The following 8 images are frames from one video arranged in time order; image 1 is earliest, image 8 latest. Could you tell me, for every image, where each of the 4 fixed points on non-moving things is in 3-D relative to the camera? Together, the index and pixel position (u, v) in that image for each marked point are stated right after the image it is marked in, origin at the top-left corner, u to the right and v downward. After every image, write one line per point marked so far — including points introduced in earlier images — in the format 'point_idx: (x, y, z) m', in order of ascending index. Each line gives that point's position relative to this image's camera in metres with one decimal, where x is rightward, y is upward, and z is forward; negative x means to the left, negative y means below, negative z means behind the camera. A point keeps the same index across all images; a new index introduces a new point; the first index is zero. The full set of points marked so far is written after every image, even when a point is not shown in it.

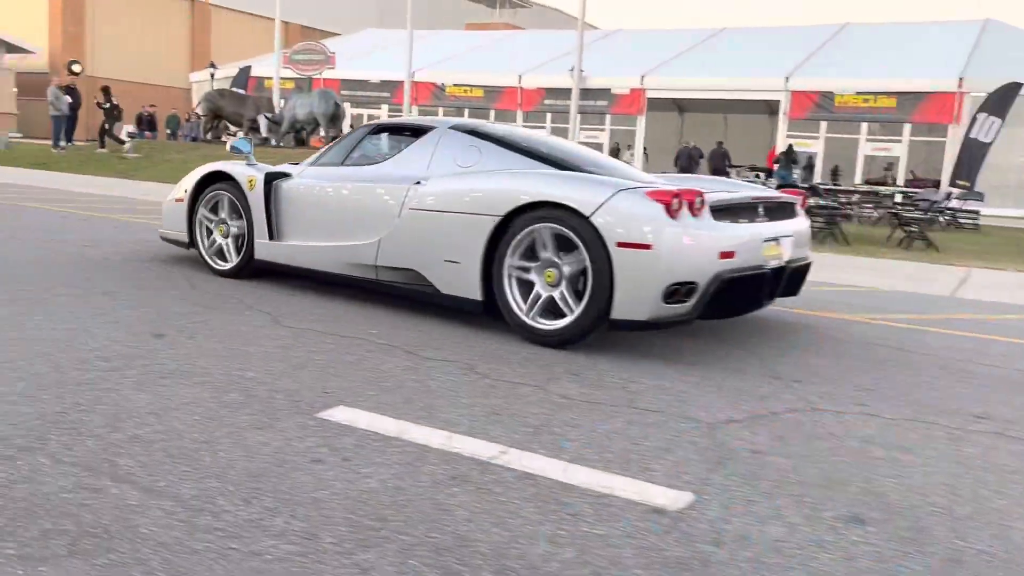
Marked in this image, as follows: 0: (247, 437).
0: (-1.0, -0.6, +3.2) m
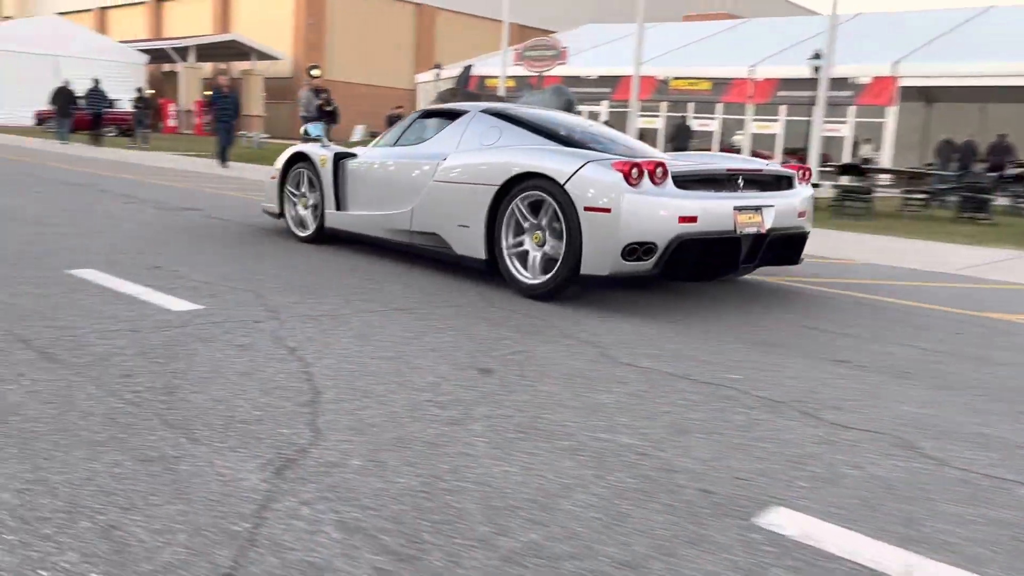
0: (+0.5, -0.7, +2.2) m
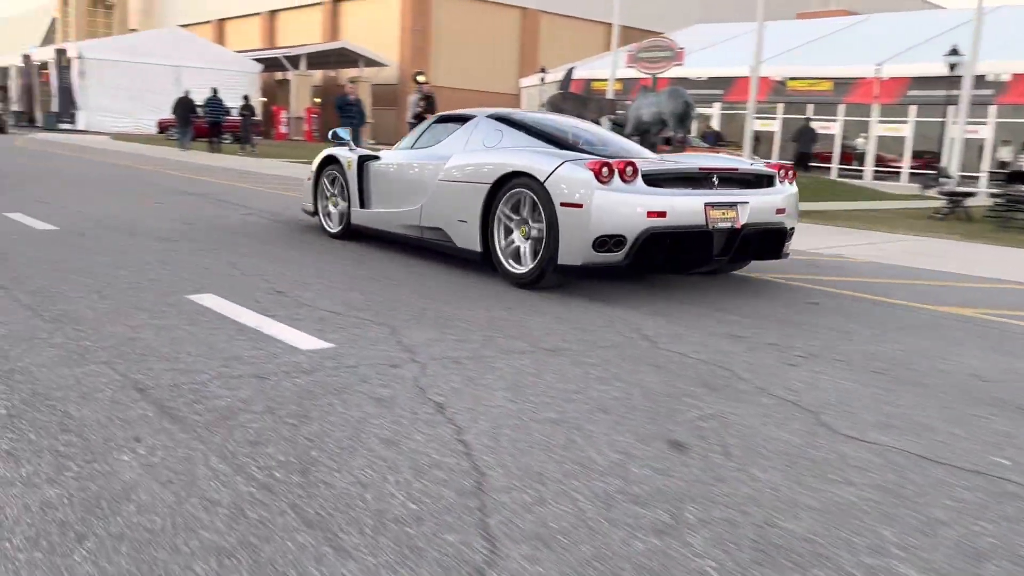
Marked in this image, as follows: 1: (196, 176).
0: (+1.0, -0.9, +1.4) m
1: (-6.2, +2.1, +16.6) m
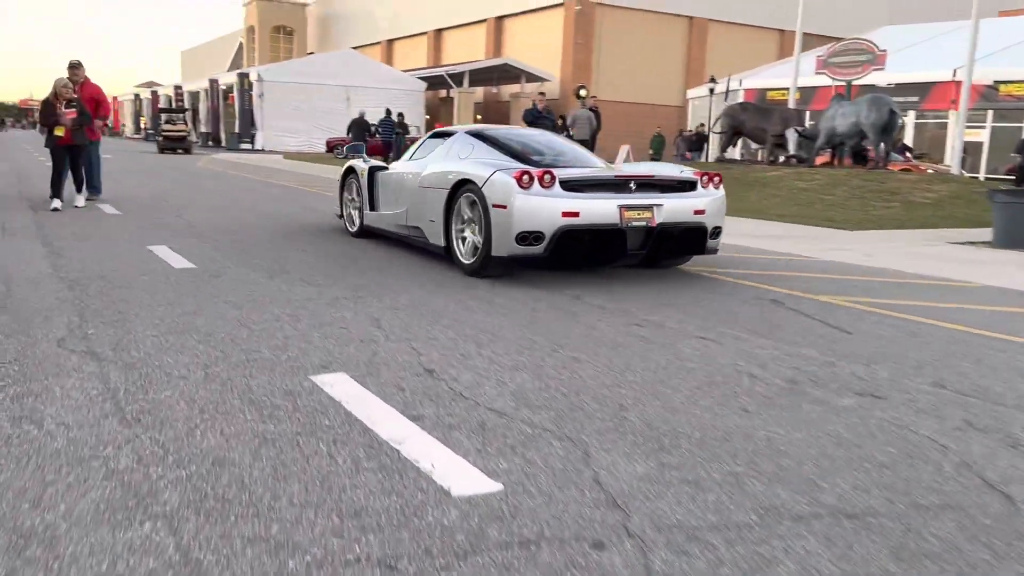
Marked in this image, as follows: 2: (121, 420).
0: (+1.3, -1.3, -0.4) m
1: (-2.9, +1.6, +15.9) m
2: (-1.6, -0.6, +3.5) m
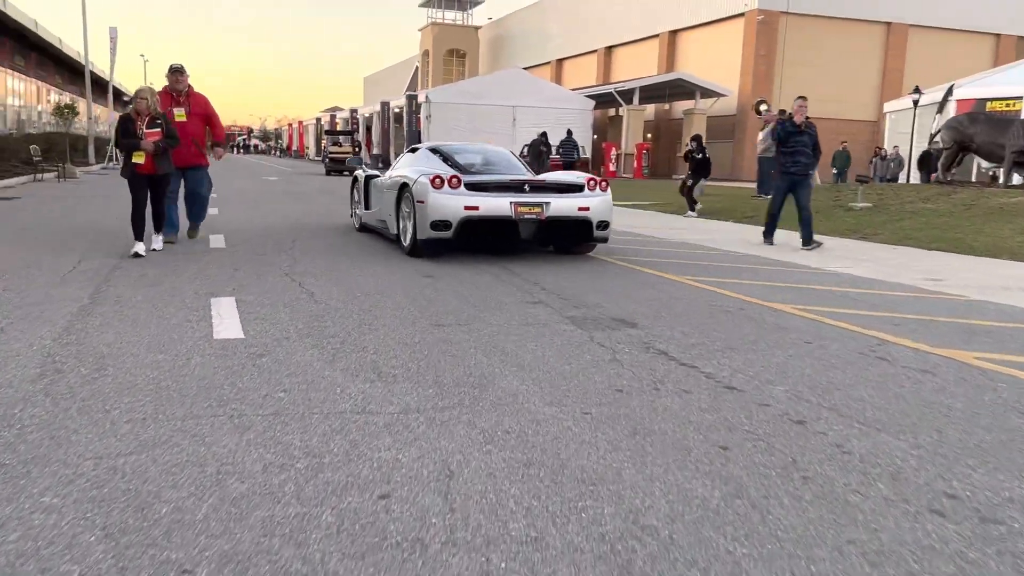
0: (+0.7, -1.7, -3.2) m
1: (-0.1, +0.9, +13.7) m
2: (-1.4, -1.0, +1.3) m
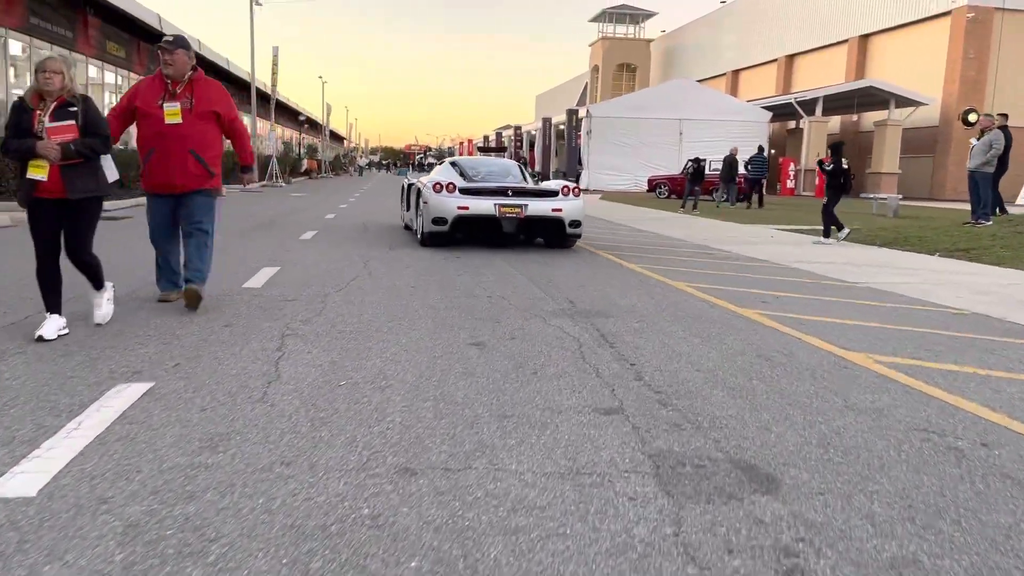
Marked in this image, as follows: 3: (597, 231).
0: (-1.1, -2.0, -5.9) m
1: (+1.6, +0.2, +10.9) m
2: (-2.2, -1.3, -1.1) m
3: (+1.8, +1.2, +17.8) m
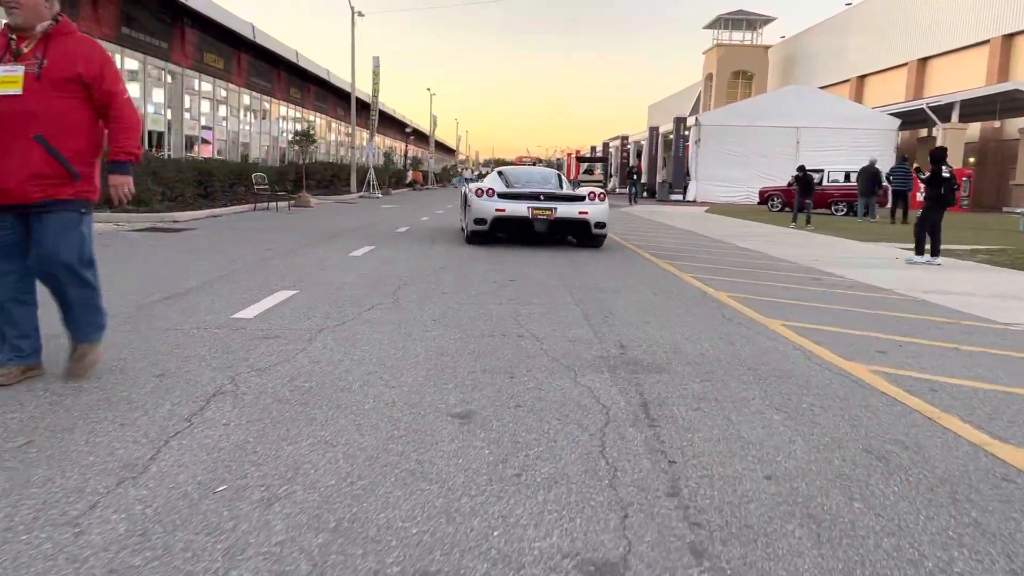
0: (-2.7, -2.1, -7.3) m
1: (+2.2, -0.1, +9.0) m
2: (-3.2, -1.5, -2.4) m
3: (+3.4, +0.7, +15.8) m
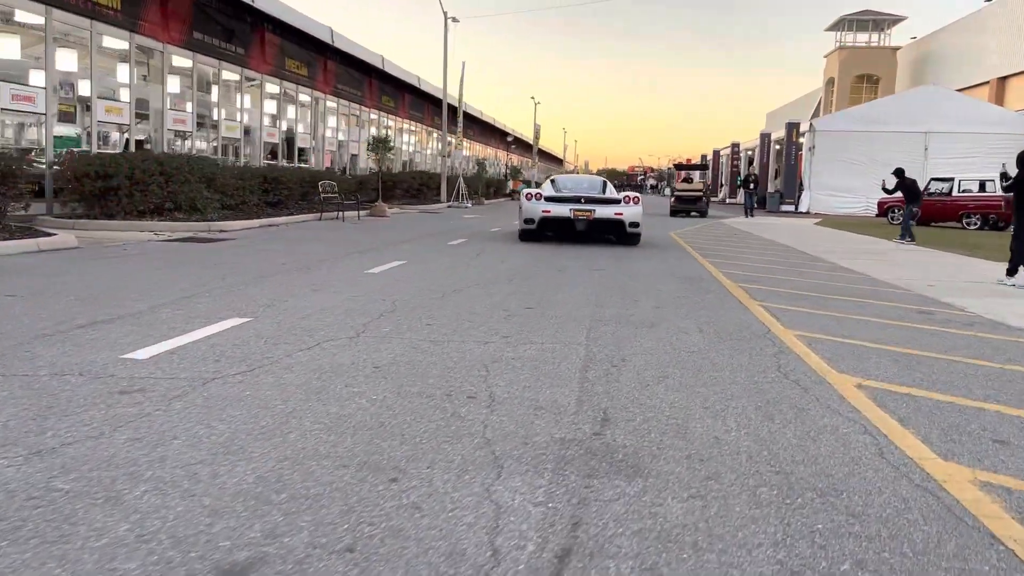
0: (-4.8, -2.1, -8.6) m
1: (+2.2, -0.5, +6.9) m
2: (-4.6, -1.5, -3.7) m
3: (+4.3, +0.3, +13.5) m
